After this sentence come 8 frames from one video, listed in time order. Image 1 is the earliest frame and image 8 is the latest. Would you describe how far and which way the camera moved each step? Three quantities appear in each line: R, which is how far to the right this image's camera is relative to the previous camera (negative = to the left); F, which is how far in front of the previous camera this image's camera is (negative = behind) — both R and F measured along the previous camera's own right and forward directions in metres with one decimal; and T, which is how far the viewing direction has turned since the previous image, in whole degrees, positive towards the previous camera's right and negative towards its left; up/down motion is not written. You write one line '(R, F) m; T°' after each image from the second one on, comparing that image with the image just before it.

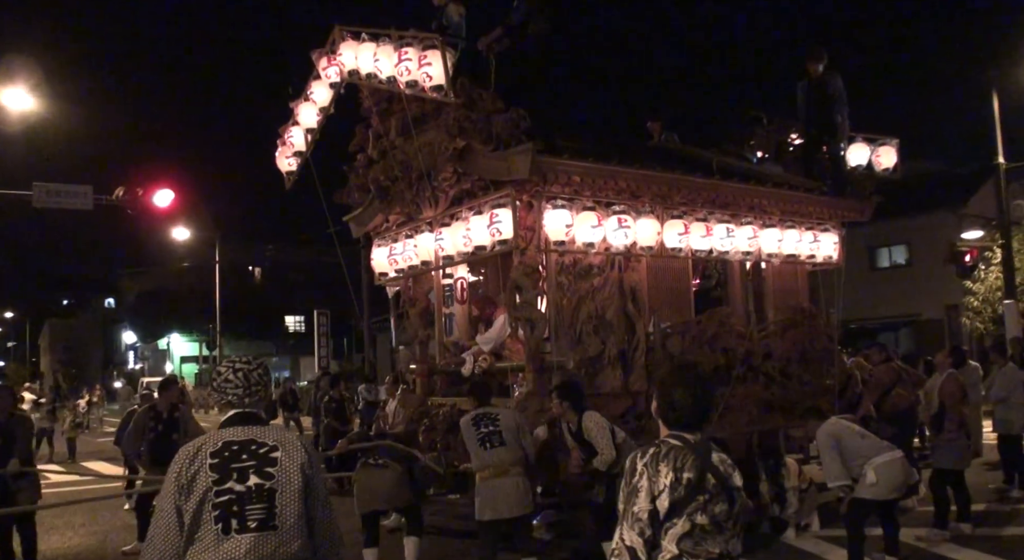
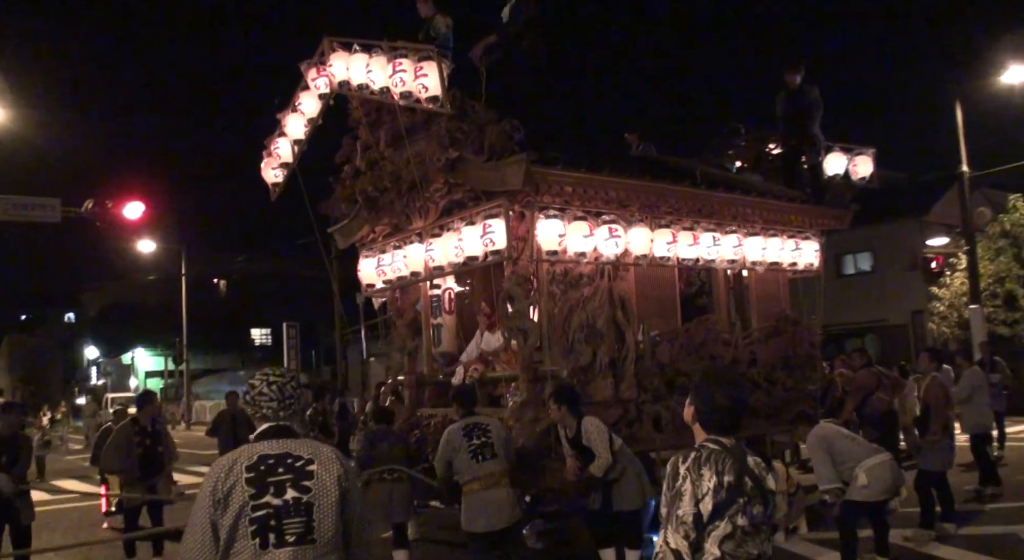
(-0.3, 0.0) m; +2°
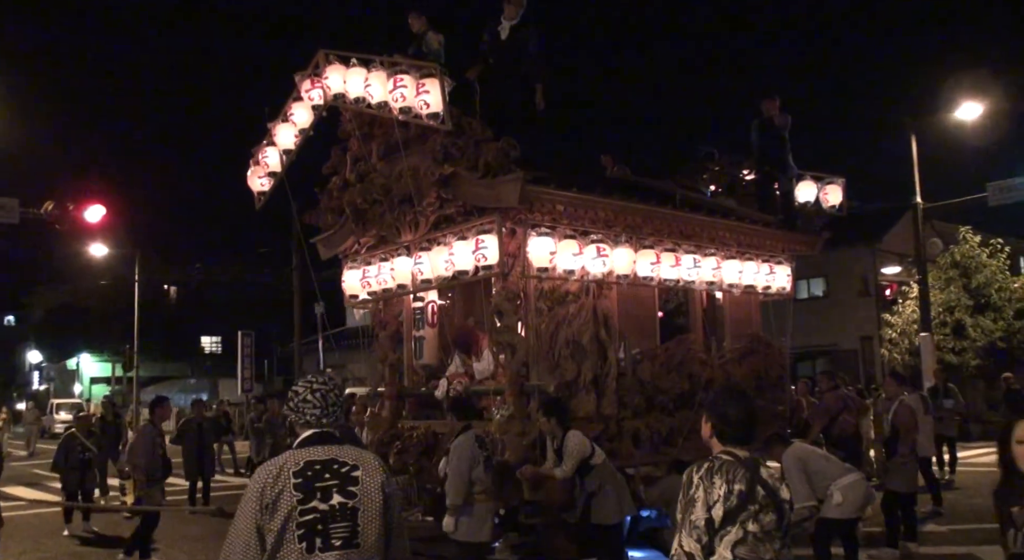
(-0.4, -0.1) m; +3°
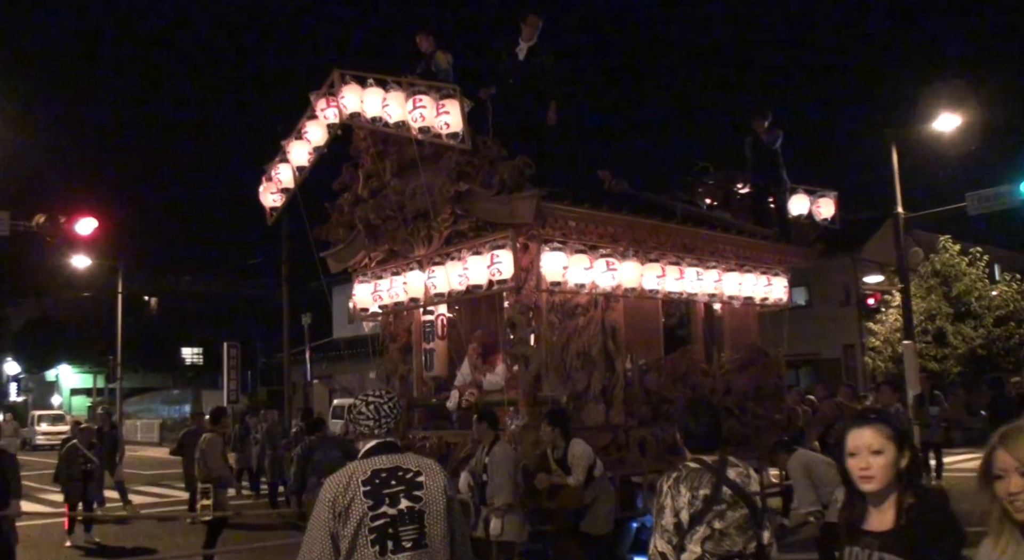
(-0.4, -0.3) m; +1°
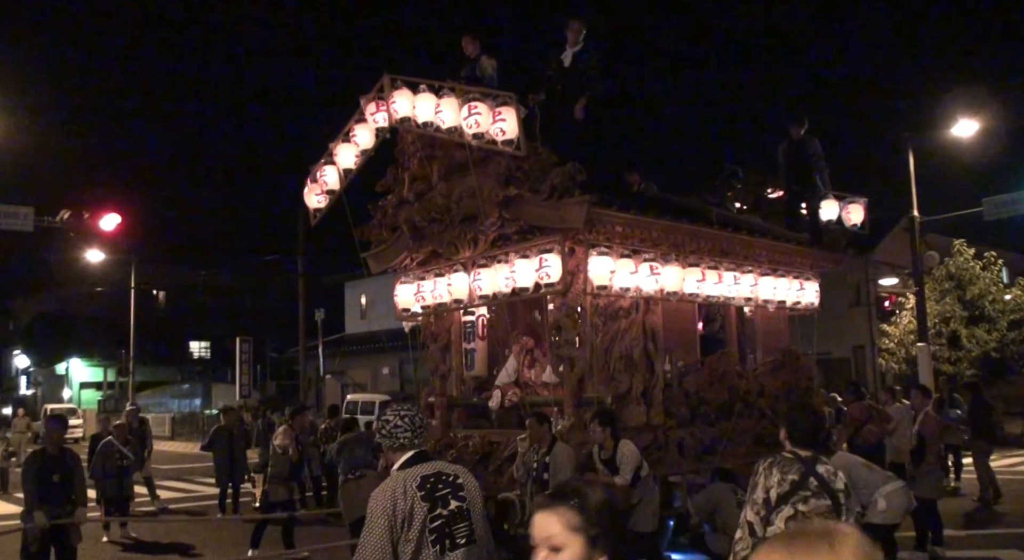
(-0.5, -0.2) m; 0°
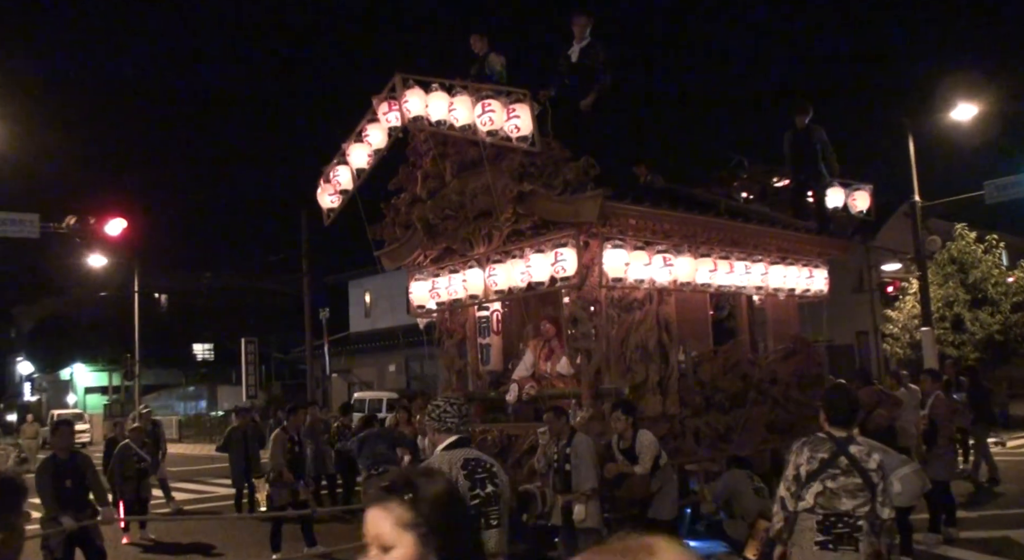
(-0.2, -0.1) m; 0°
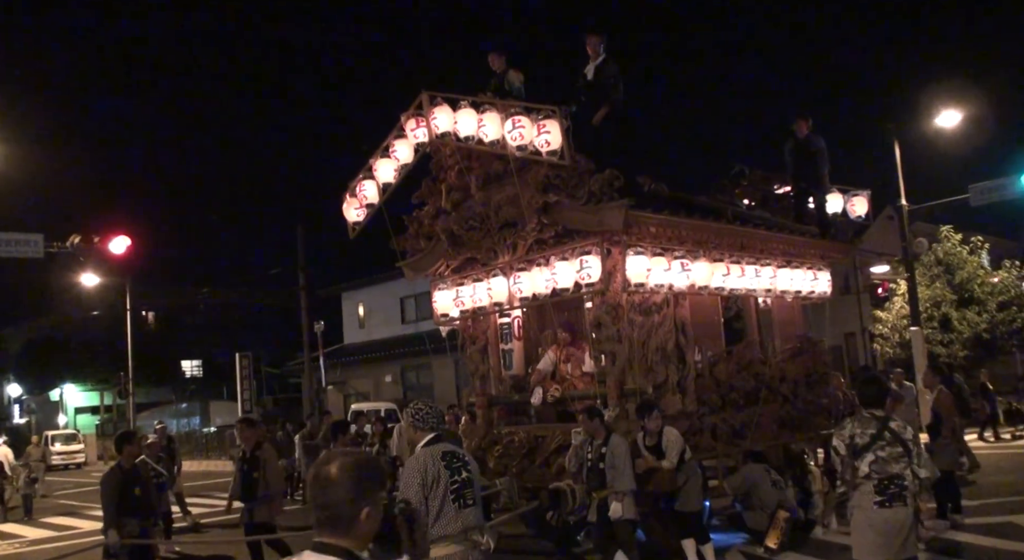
(-0.5, -0.5) m; +1°
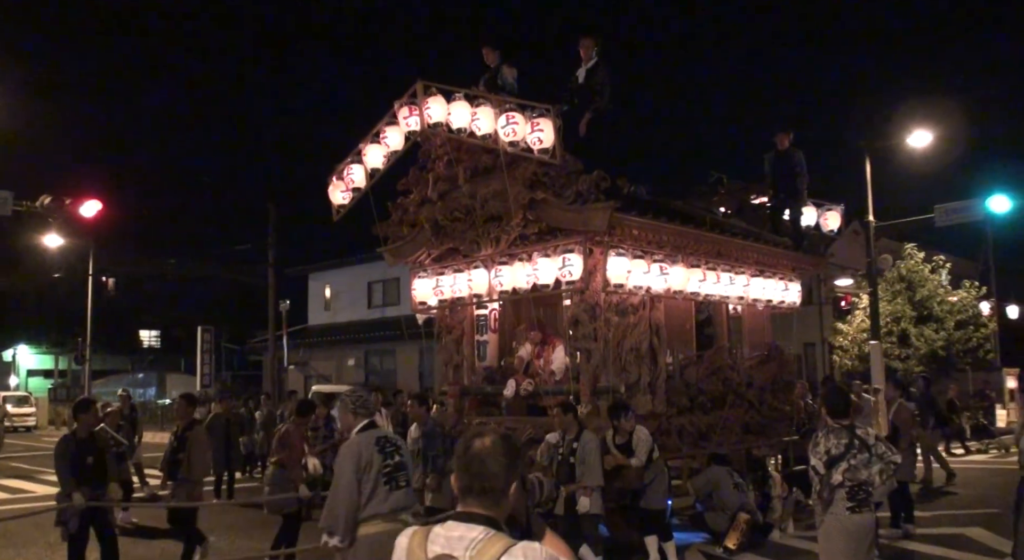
(-0.2, -0.2) m; +2°
